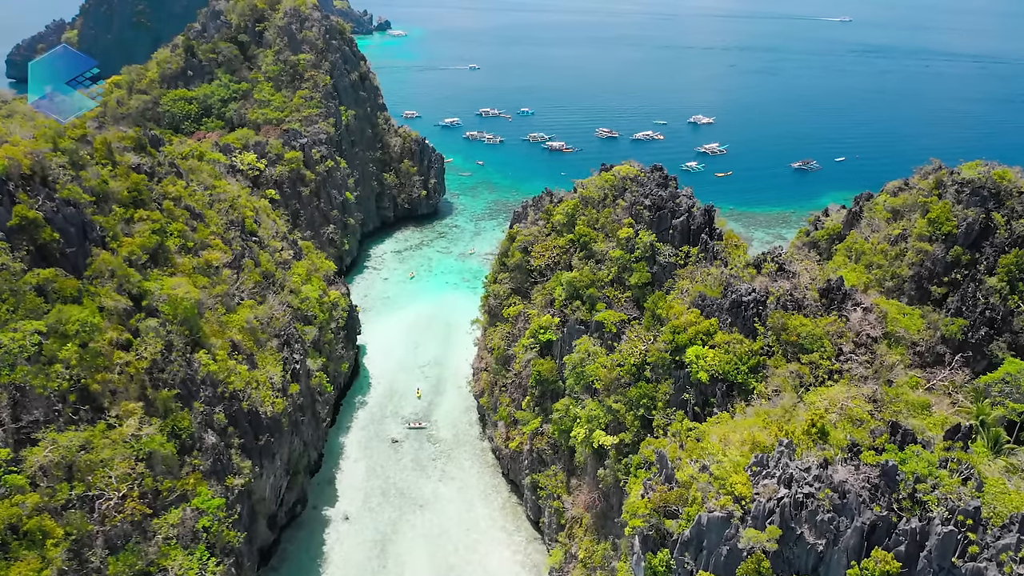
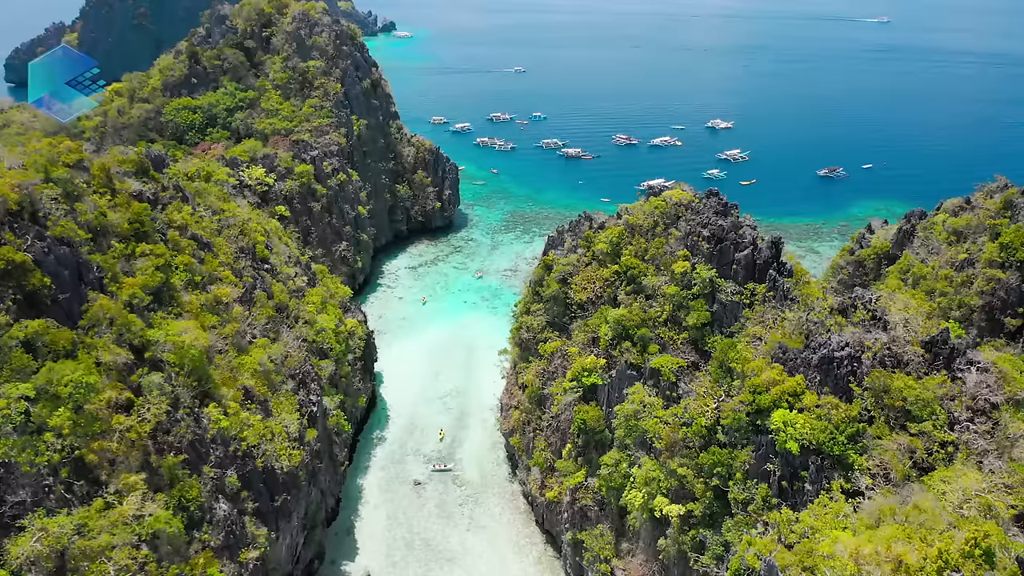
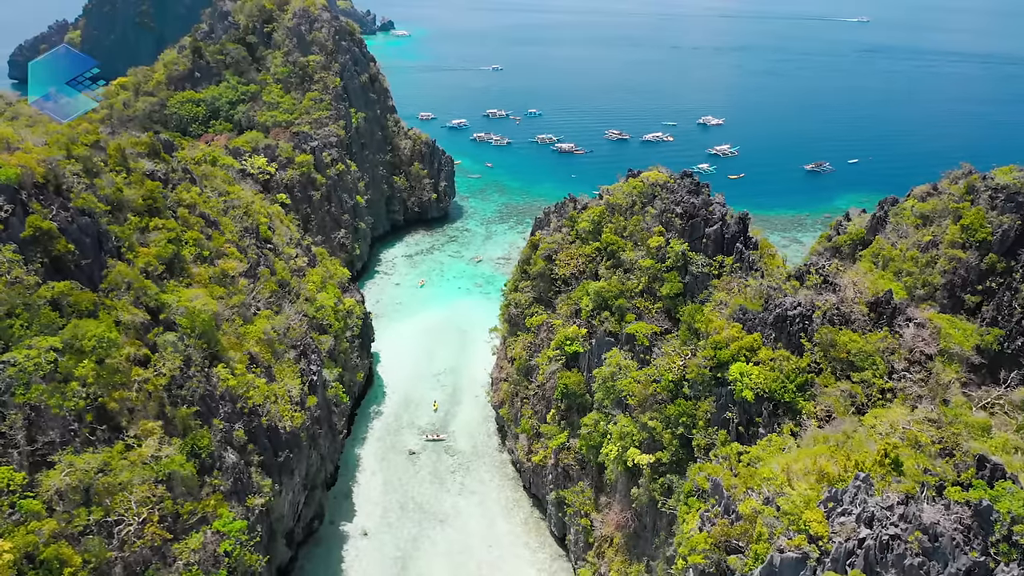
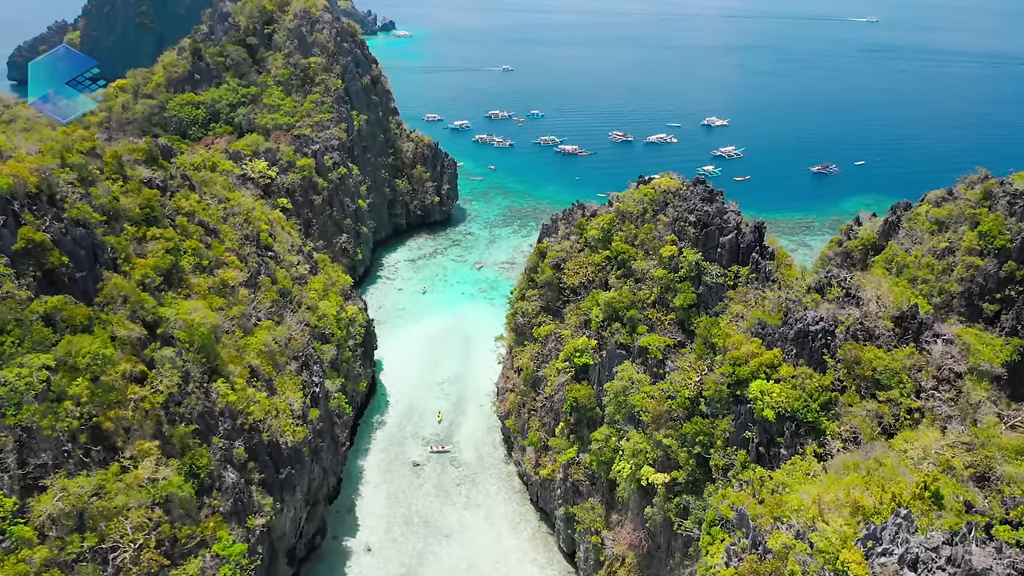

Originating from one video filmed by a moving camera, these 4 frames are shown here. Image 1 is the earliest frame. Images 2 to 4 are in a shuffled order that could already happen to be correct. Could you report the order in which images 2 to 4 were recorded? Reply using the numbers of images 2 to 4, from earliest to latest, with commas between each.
3, 4, 2
